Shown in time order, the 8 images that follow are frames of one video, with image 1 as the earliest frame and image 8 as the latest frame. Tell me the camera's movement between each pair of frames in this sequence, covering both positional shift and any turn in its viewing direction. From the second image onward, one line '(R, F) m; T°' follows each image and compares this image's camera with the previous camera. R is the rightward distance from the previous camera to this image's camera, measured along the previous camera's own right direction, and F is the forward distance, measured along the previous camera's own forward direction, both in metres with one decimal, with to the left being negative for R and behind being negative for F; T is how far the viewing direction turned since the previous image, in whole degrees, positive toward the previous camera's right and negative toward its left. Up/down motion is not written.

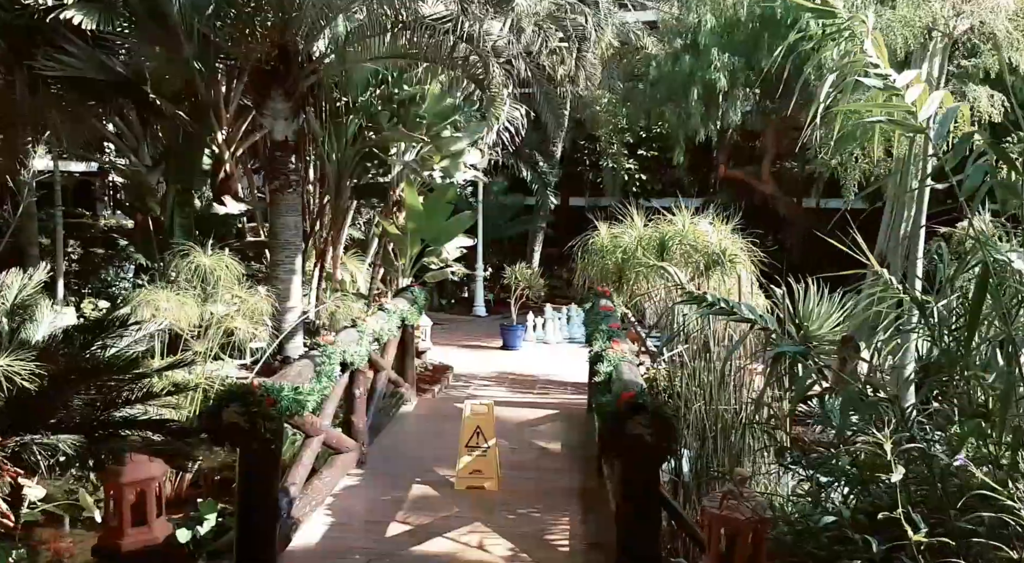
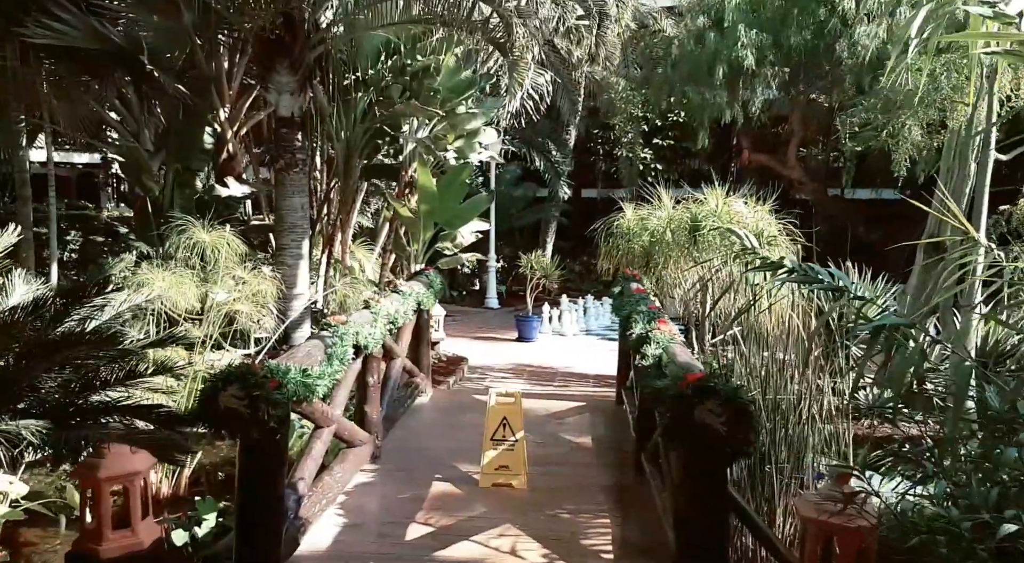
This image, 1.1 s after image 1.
(-0.1, +0.4) m; 0°
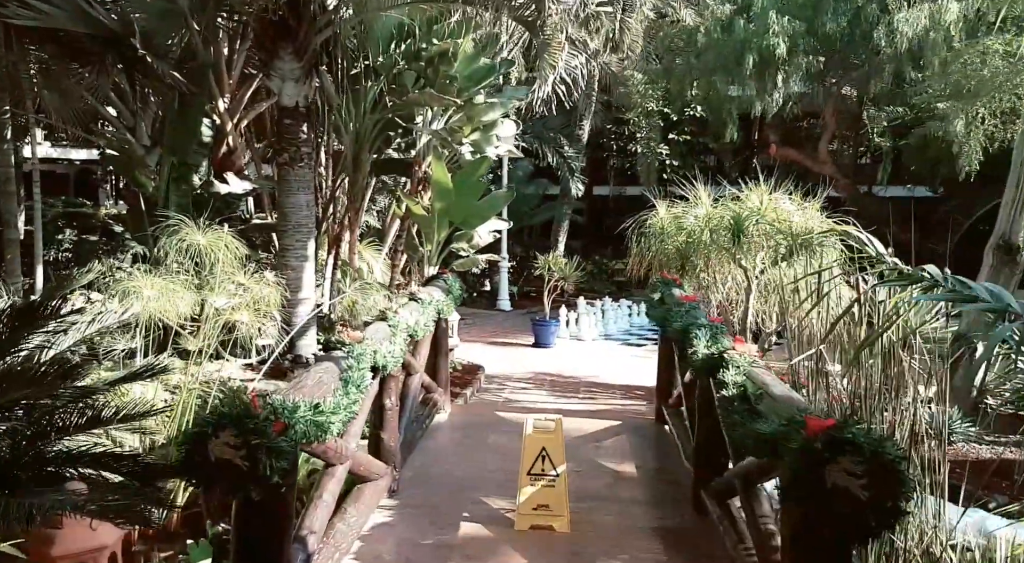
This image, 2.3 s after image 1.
(-0.1, +0.5) m; 0°
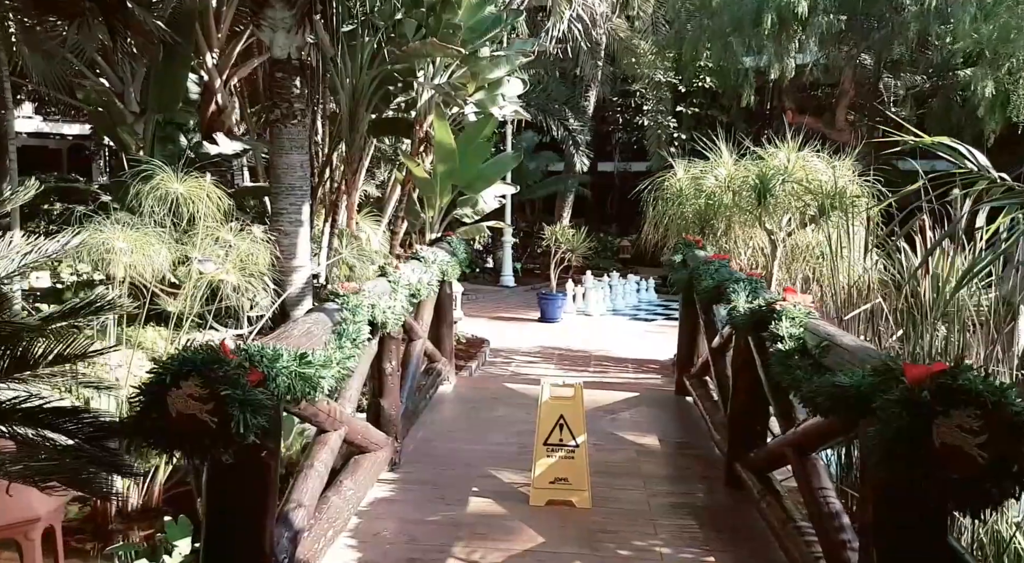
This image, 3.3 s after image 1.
(0.0, +0.3) m; 0°
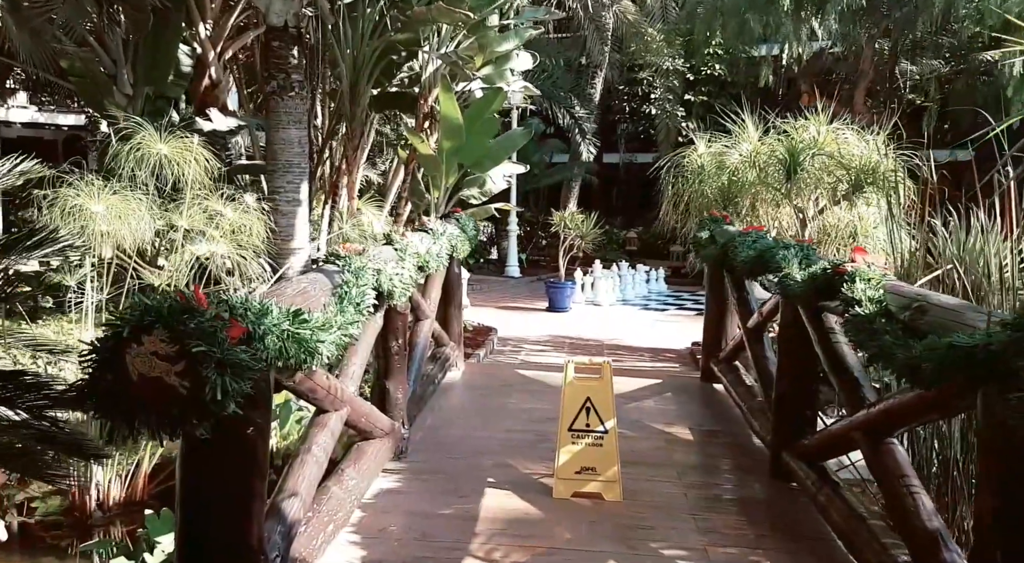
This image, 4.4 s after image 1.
(-0.1, +0.3) m; 0°
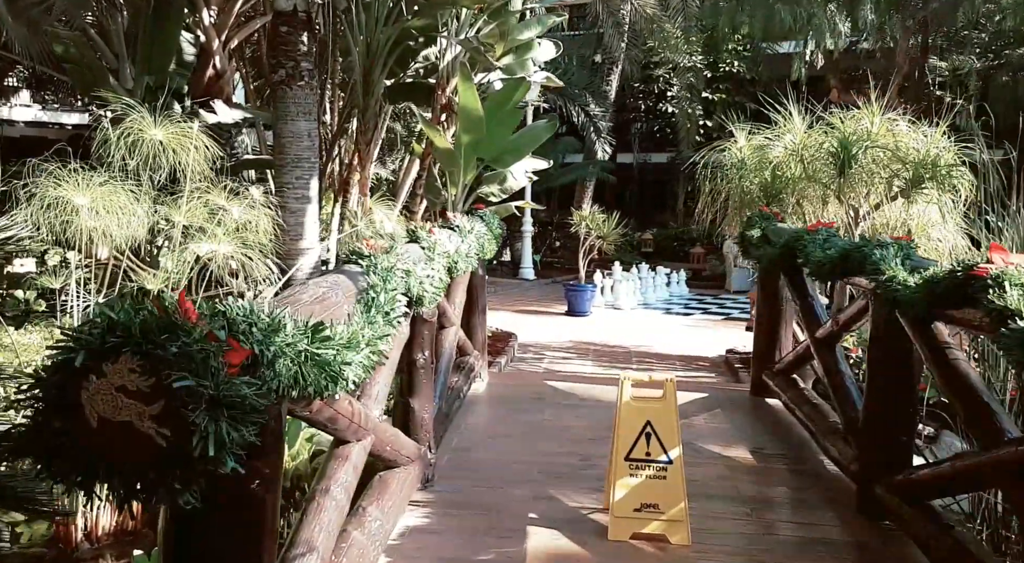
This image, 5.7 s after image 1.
(-0.1, +0.4) m; 0°
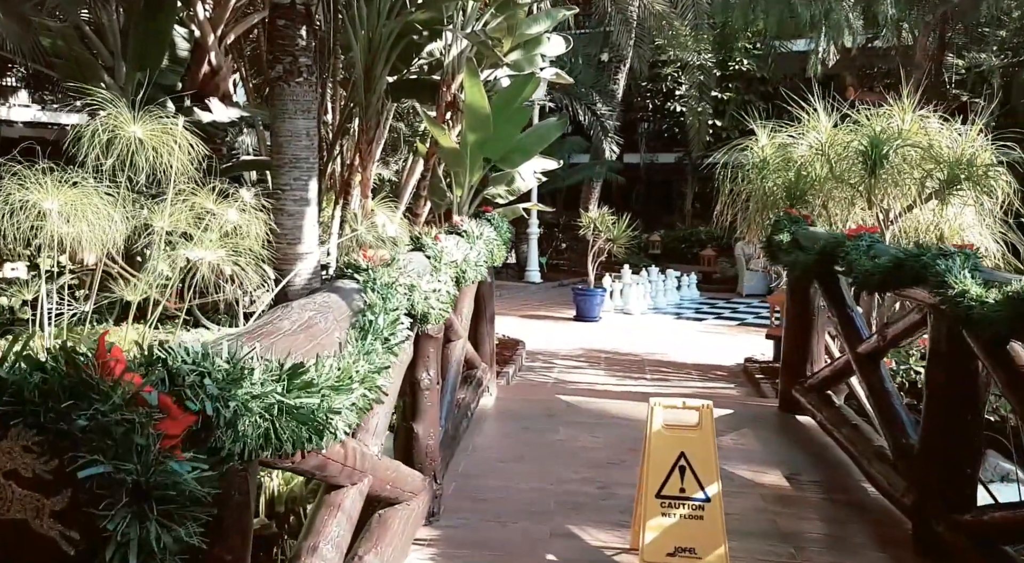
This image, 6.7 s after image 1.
(0.0, +0.2) m; 0°
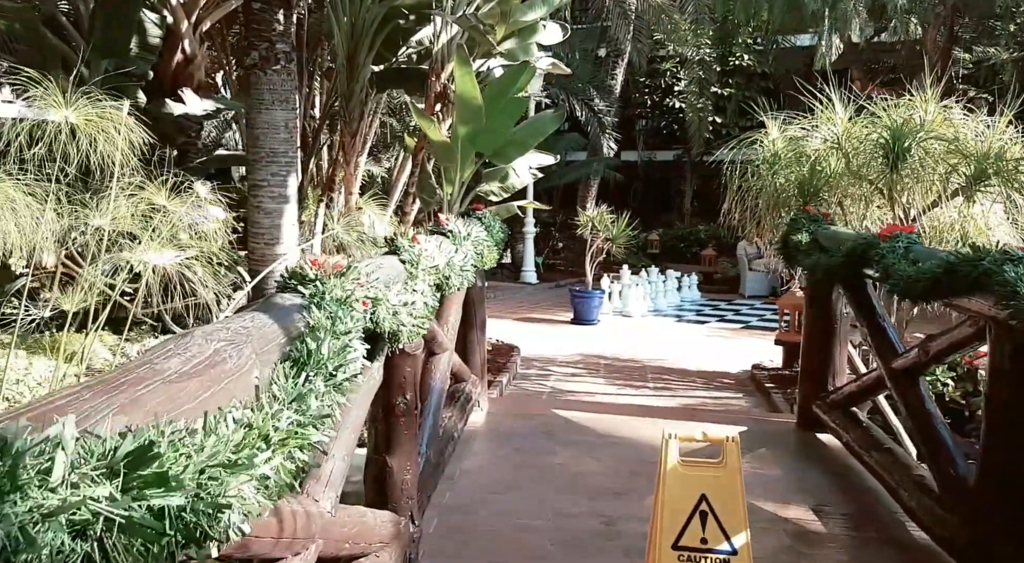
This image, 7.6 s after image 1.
(0.0, +0.3) m; 0°
